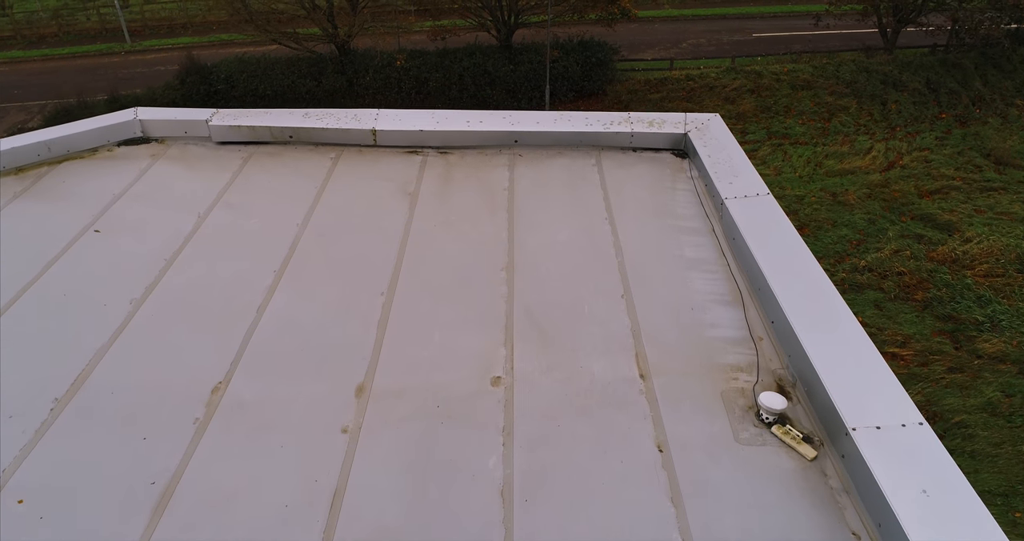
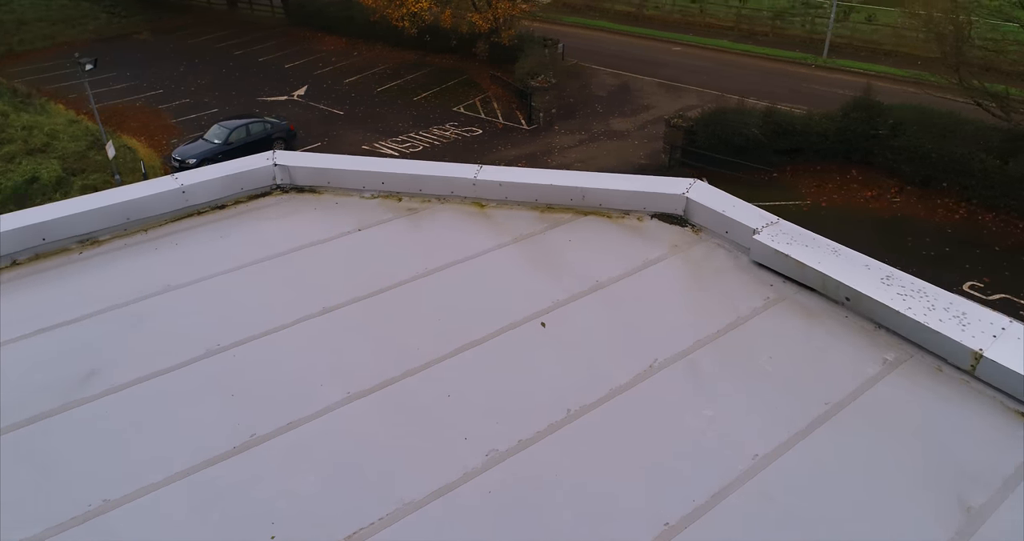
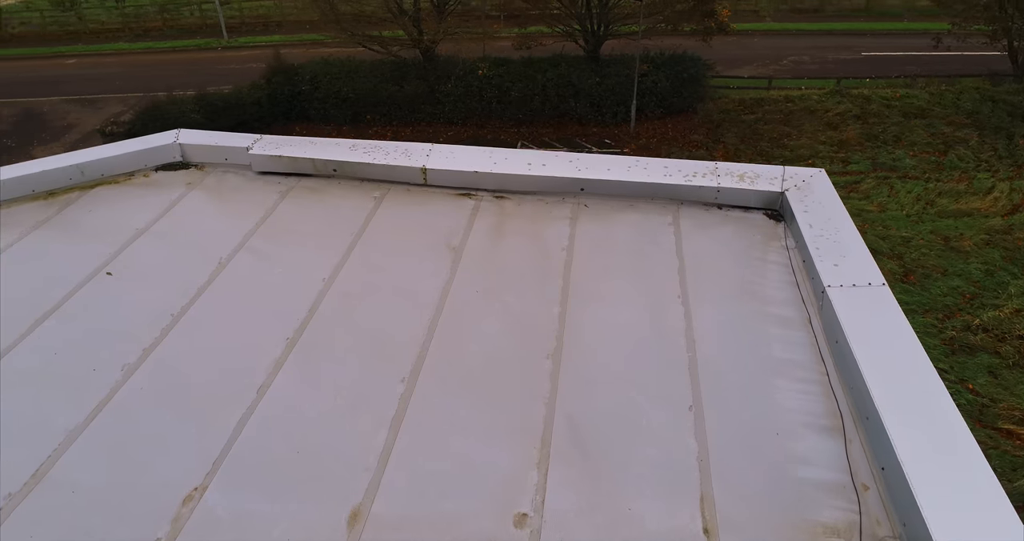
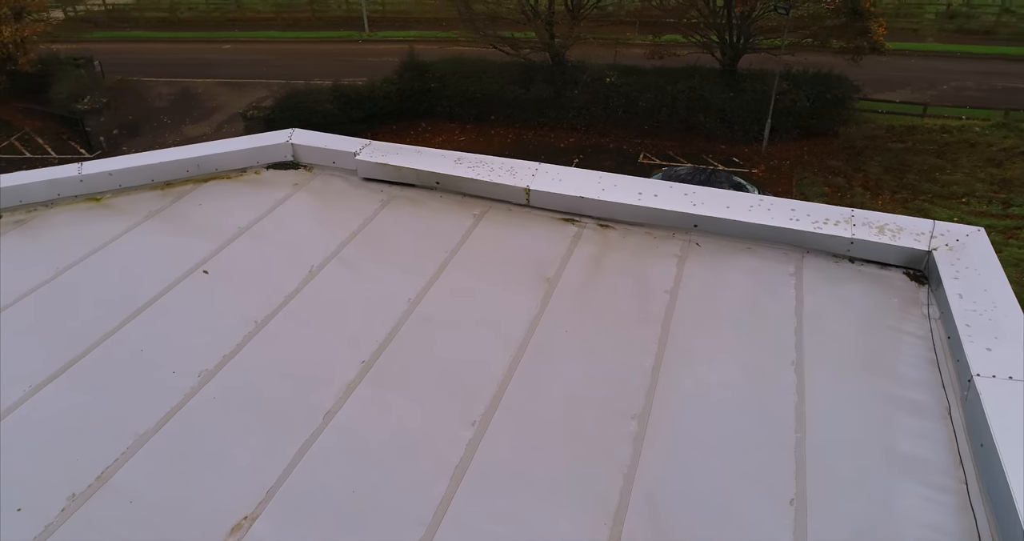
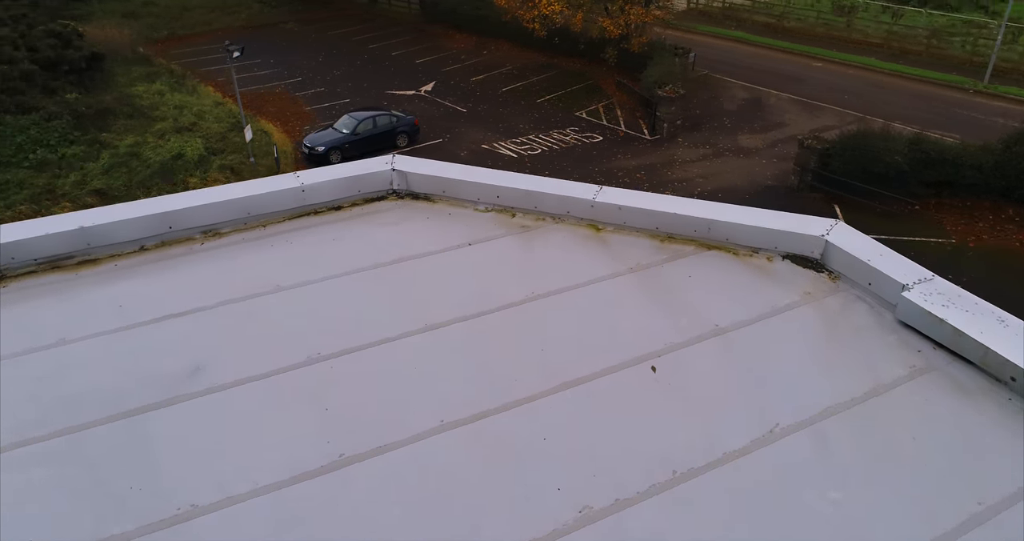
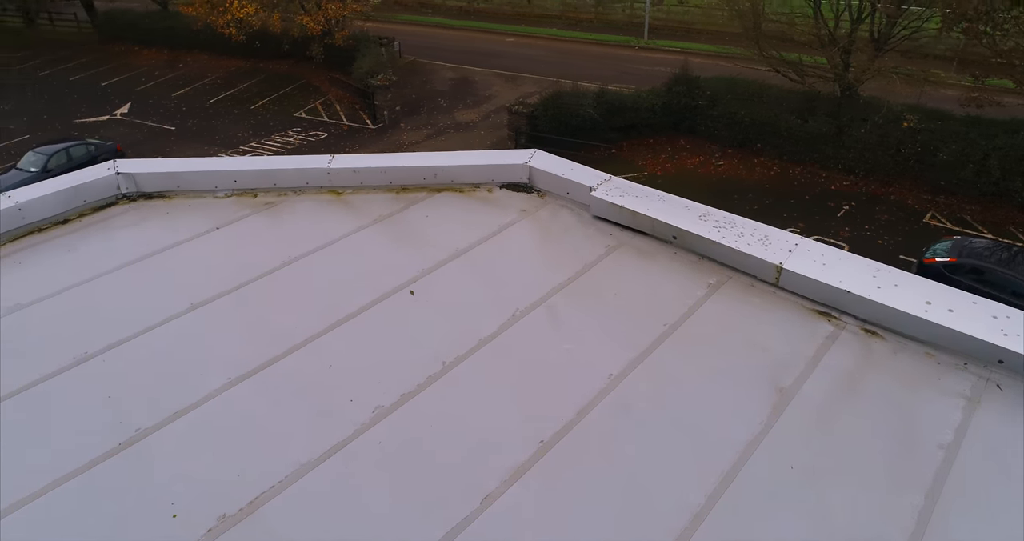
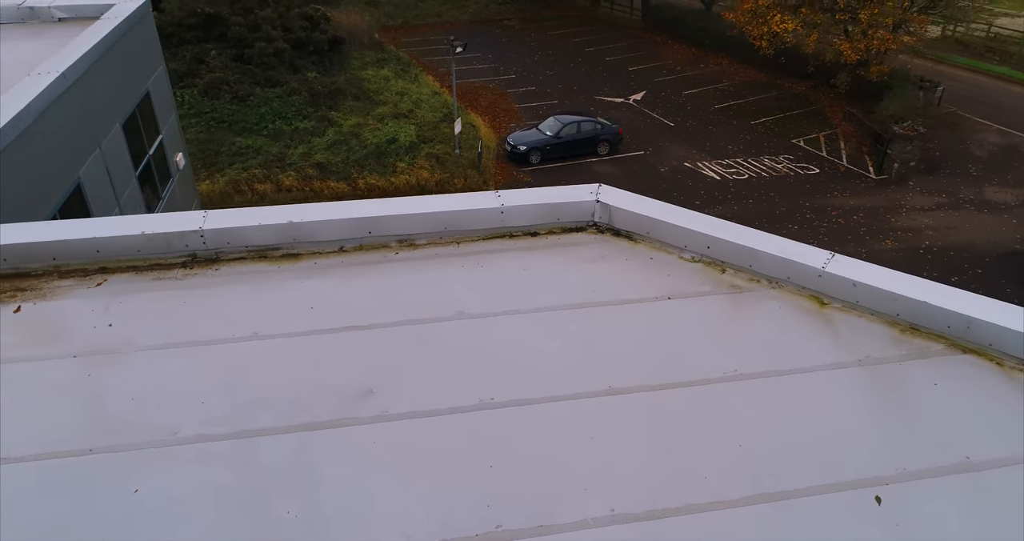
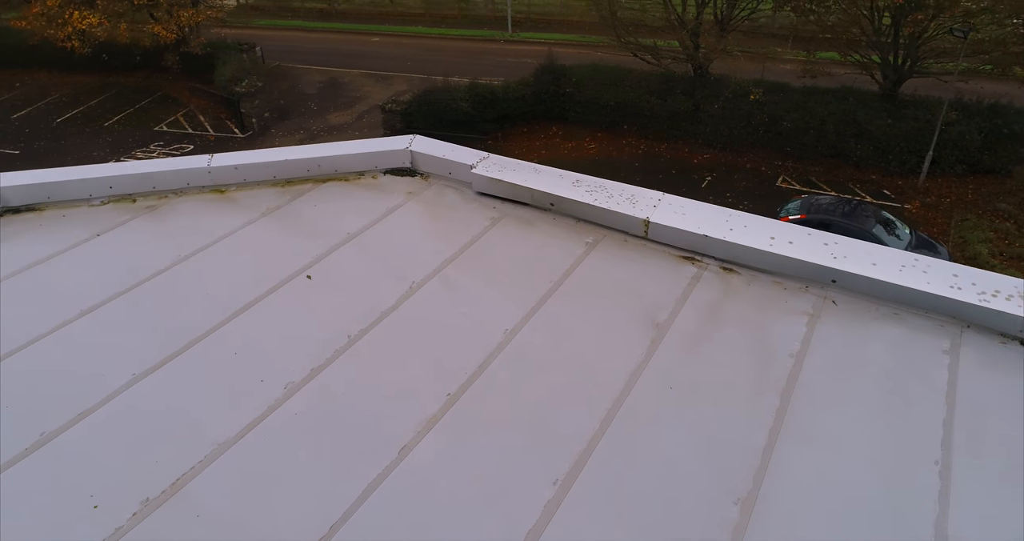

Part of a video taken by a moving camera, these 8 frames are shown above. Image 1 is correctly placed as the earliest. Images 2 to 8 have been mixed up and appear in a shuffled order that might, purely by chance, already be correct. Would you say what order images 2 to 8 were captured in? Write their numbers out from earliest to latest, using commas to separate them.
3, 4, 8, 6, 2, 5, 7
